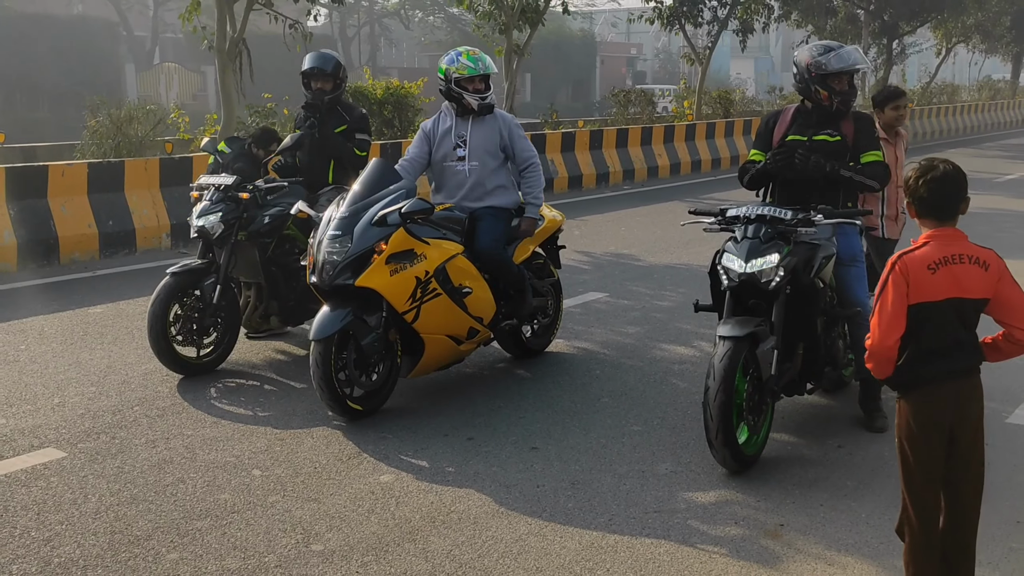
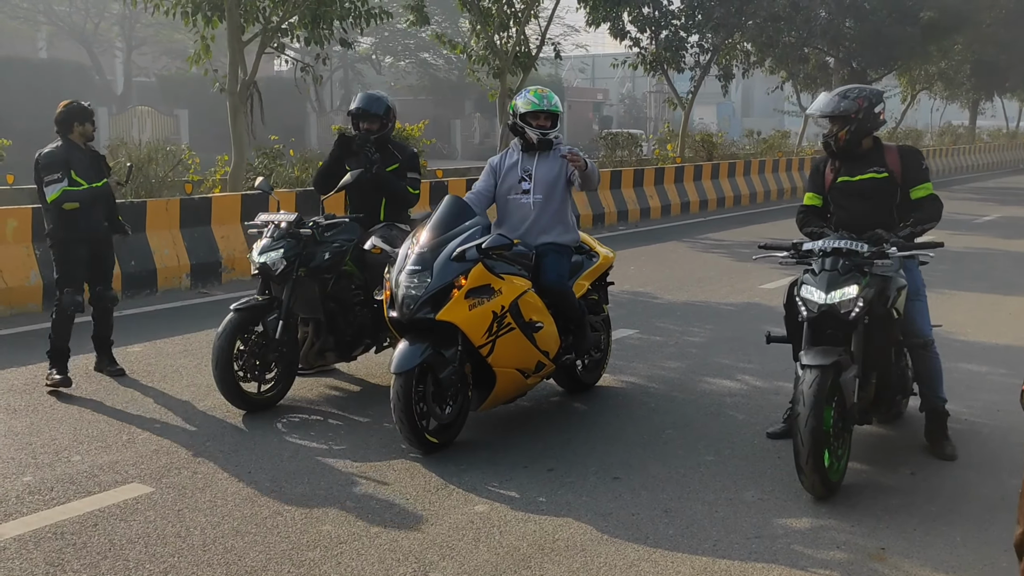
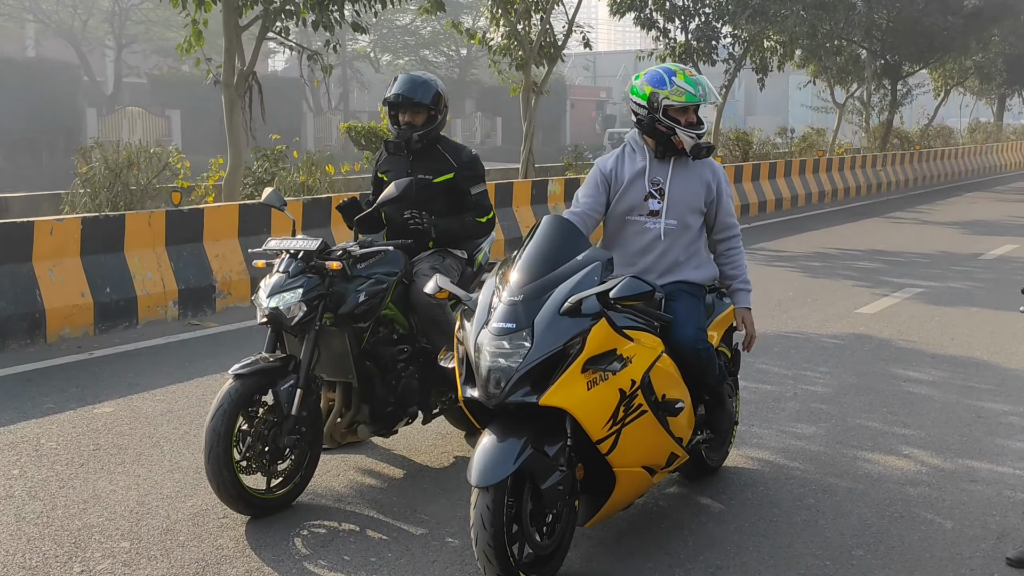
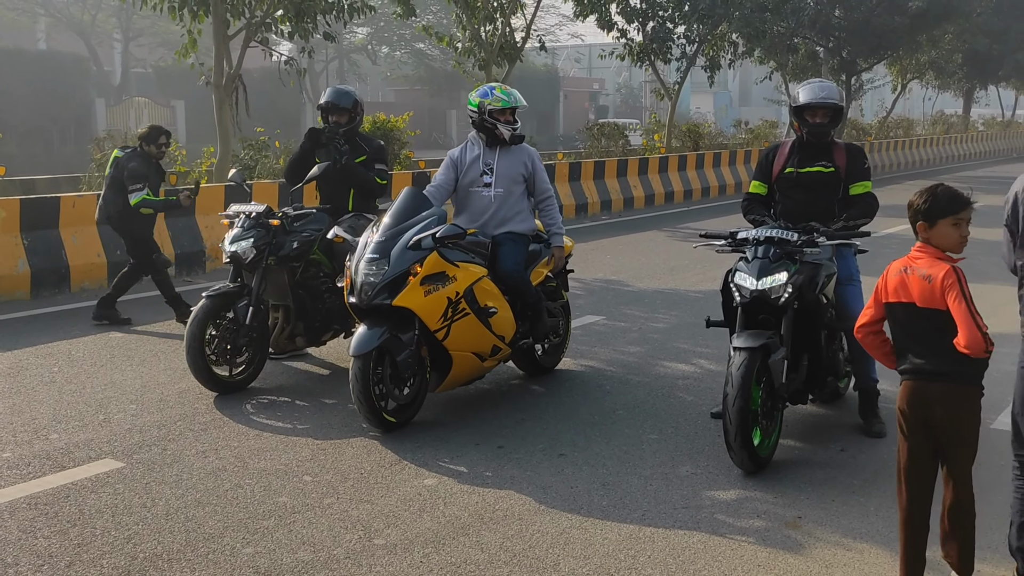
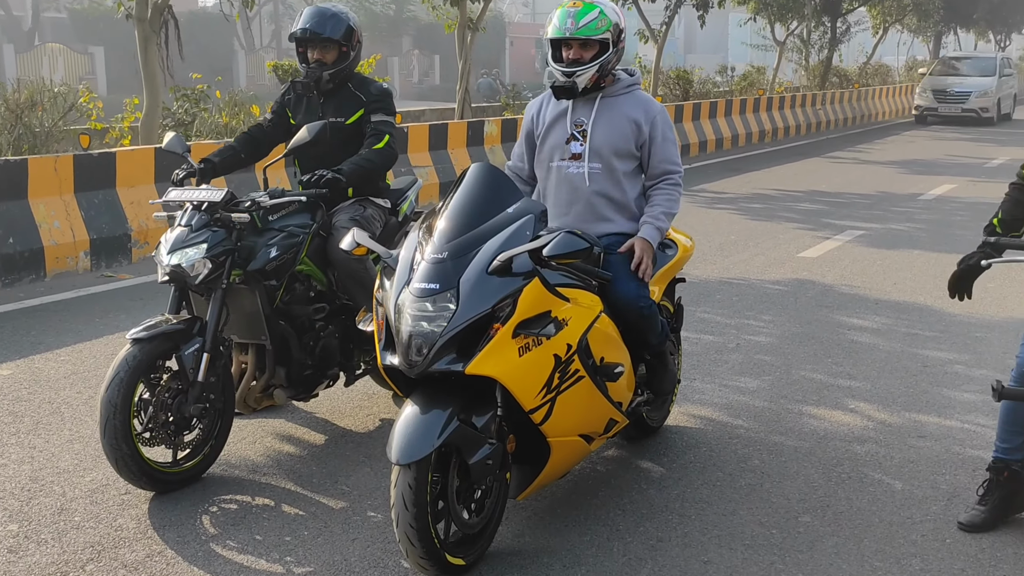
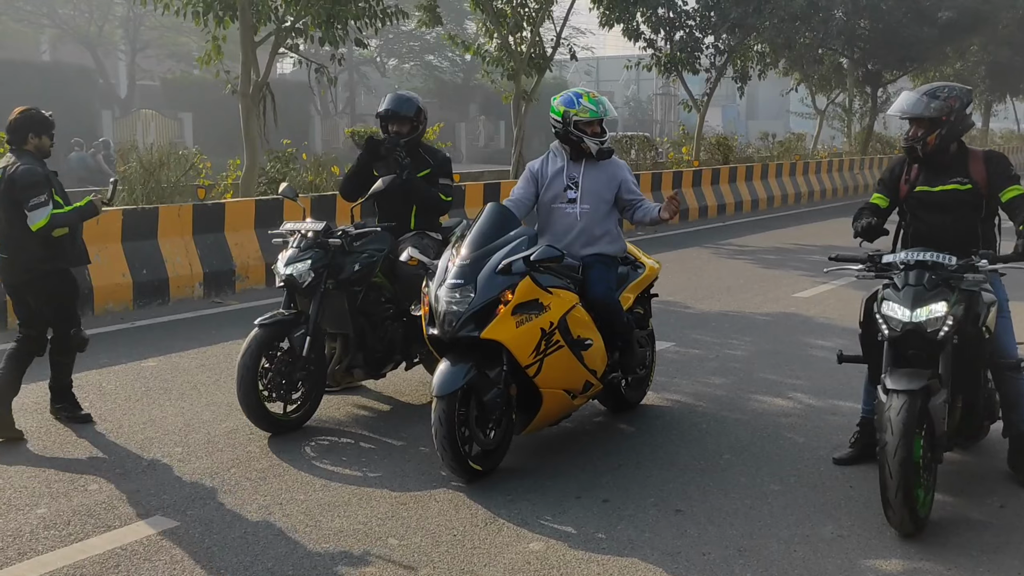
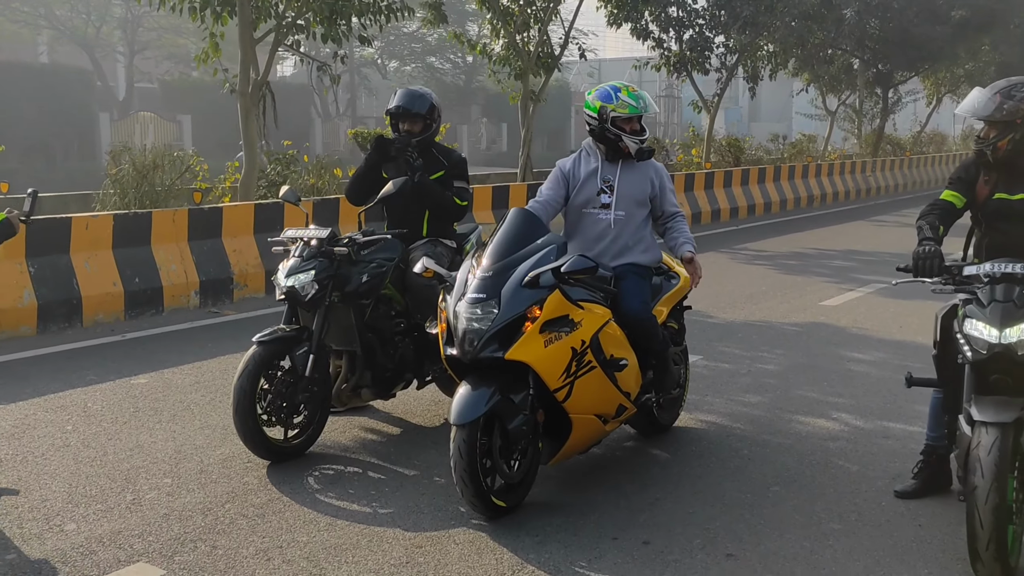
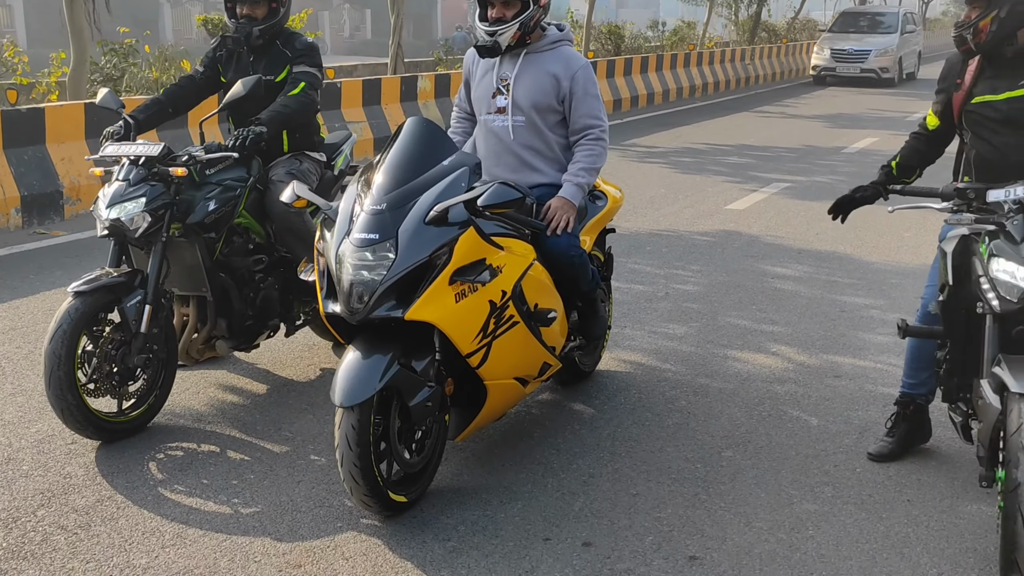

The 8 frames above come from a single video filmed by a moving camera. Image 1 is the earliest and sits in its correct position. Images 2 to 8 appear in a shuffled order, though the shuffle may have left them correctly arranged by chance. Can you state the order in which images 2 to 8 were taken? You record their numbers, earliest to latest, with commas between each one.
4, 2, 6, 7, 3, 5, 8
